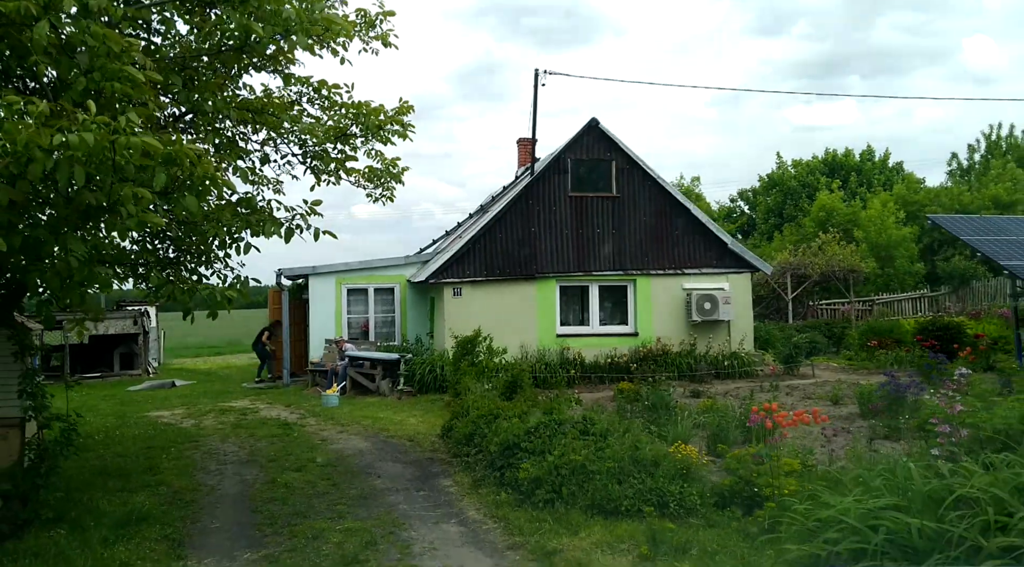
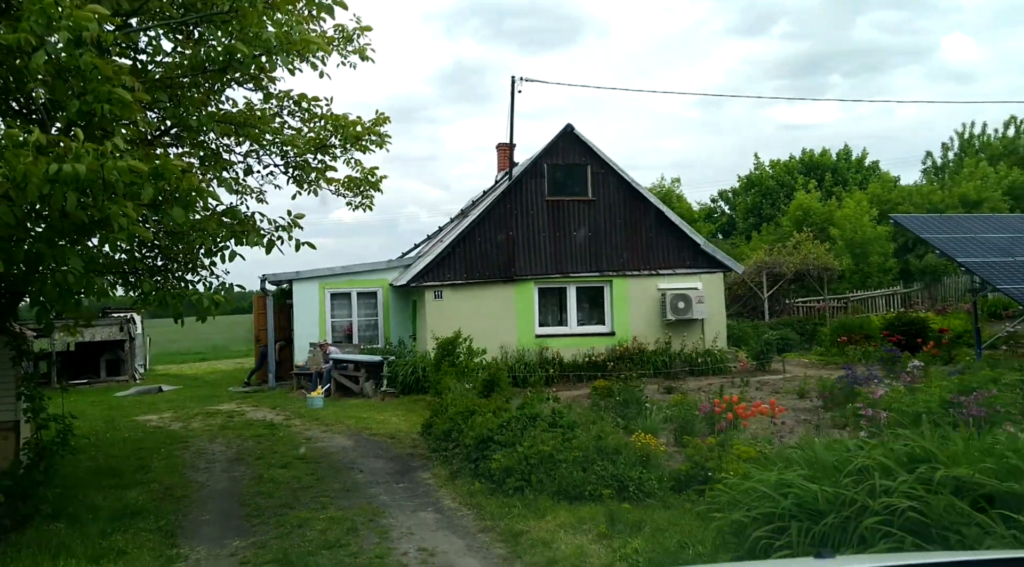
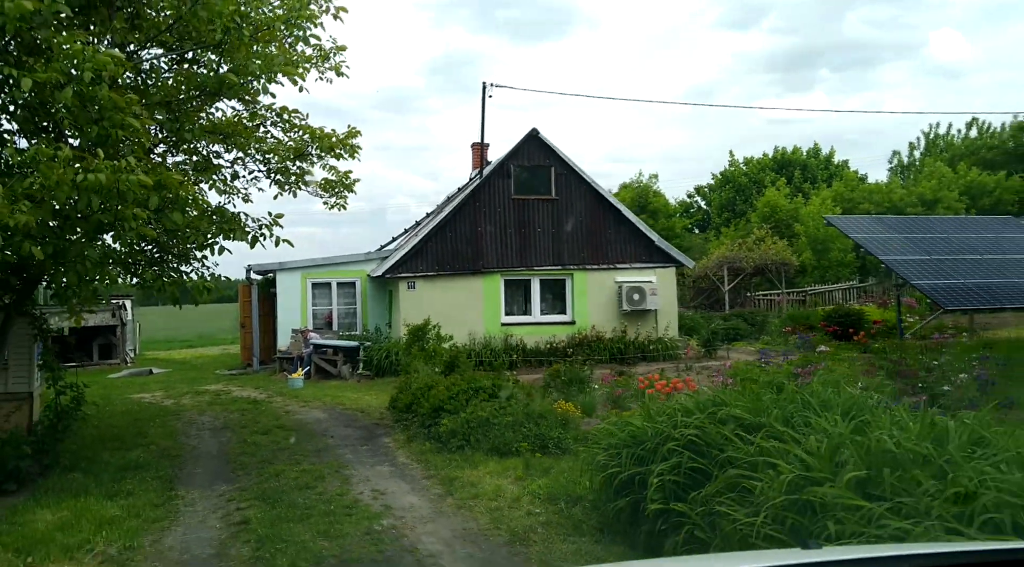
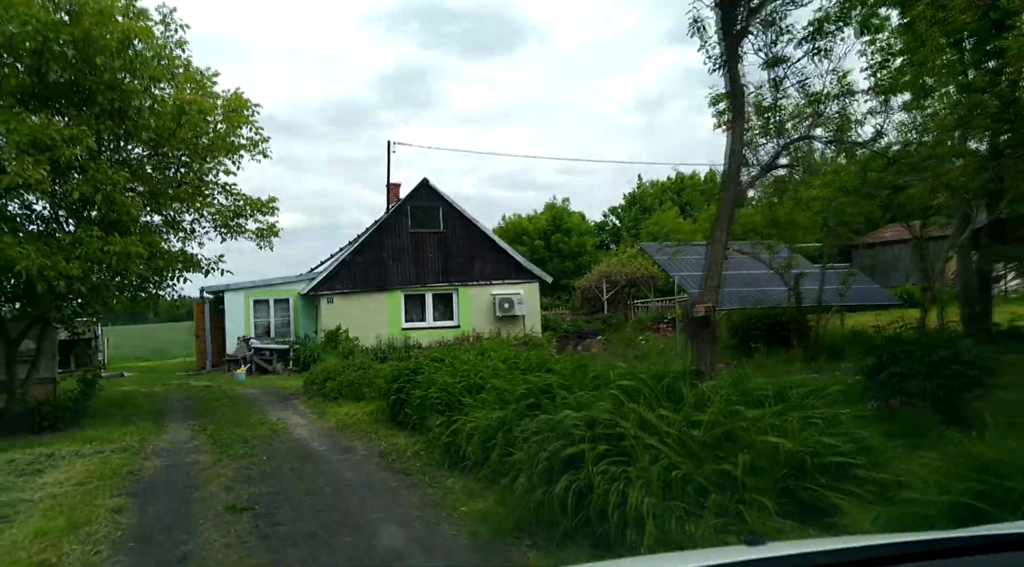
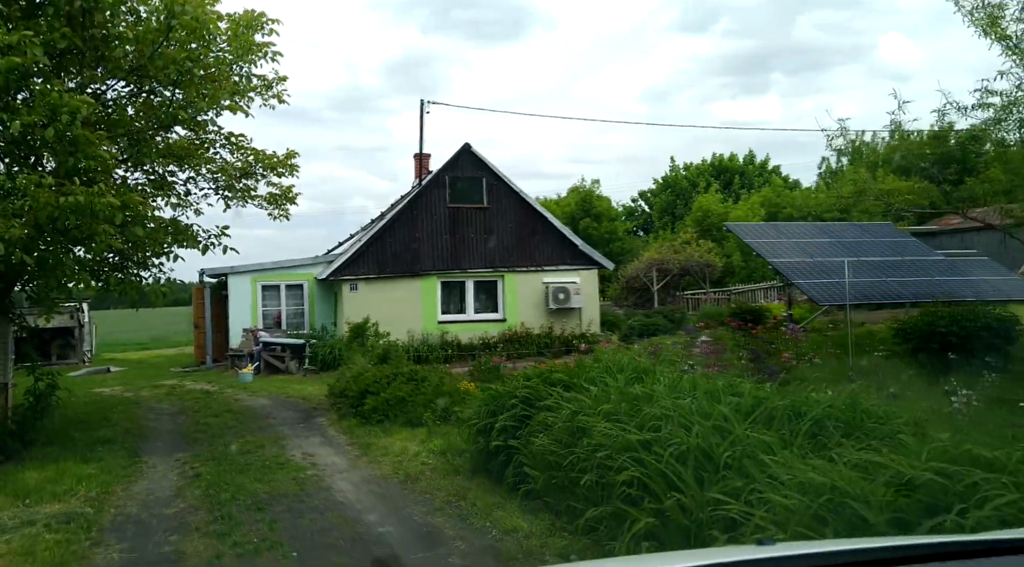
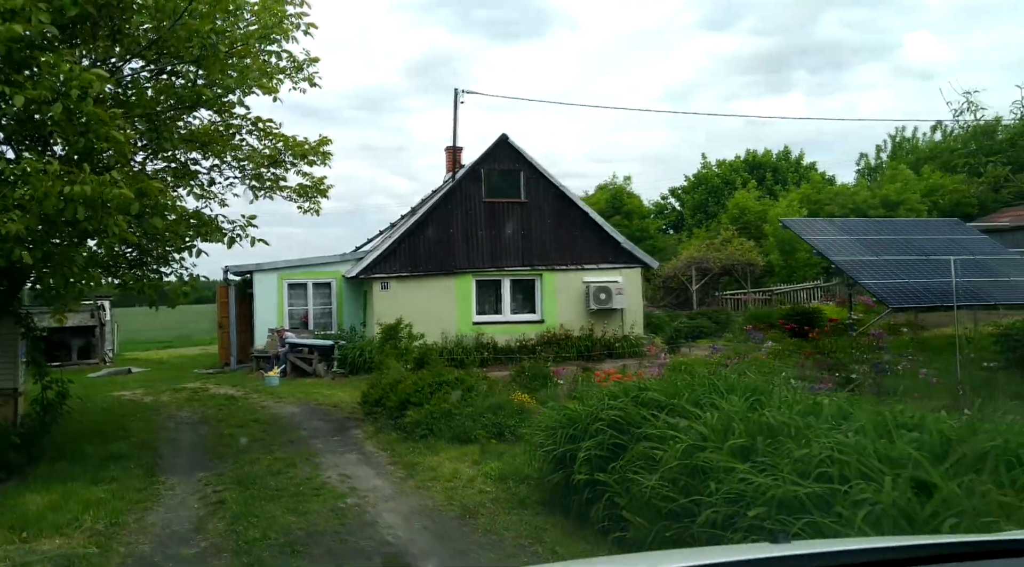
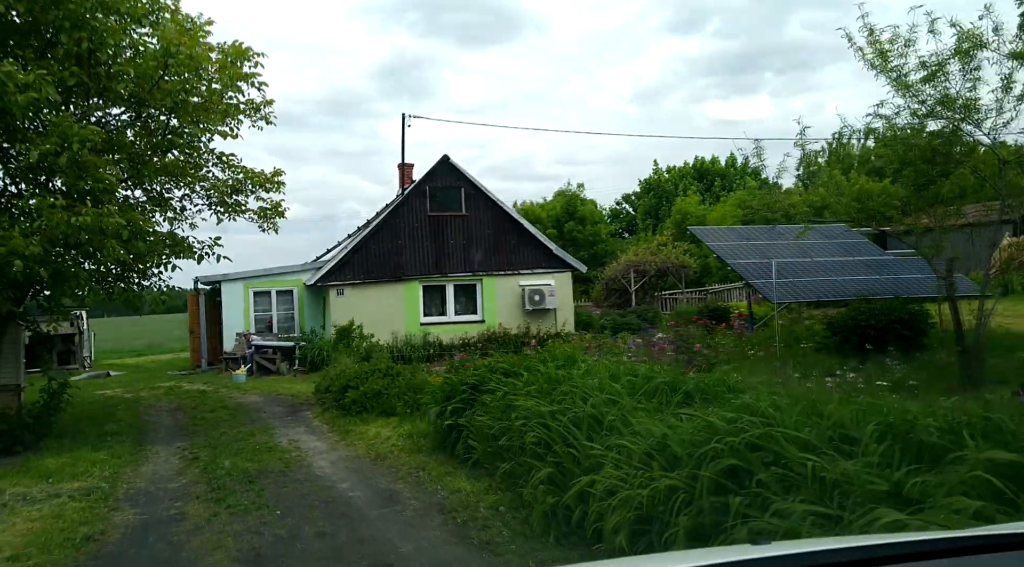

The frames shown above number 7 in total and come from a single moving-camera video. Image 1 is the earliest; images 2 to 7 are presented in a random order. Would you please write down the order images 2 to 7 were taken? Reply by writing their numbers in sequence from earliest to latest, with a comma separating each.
2, 3, 6, 5, 7, 4
